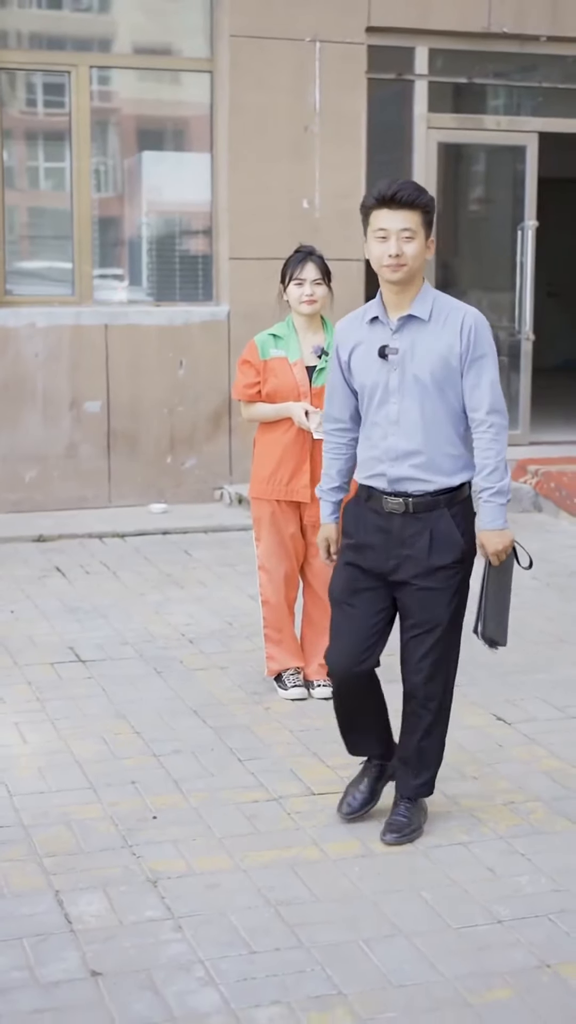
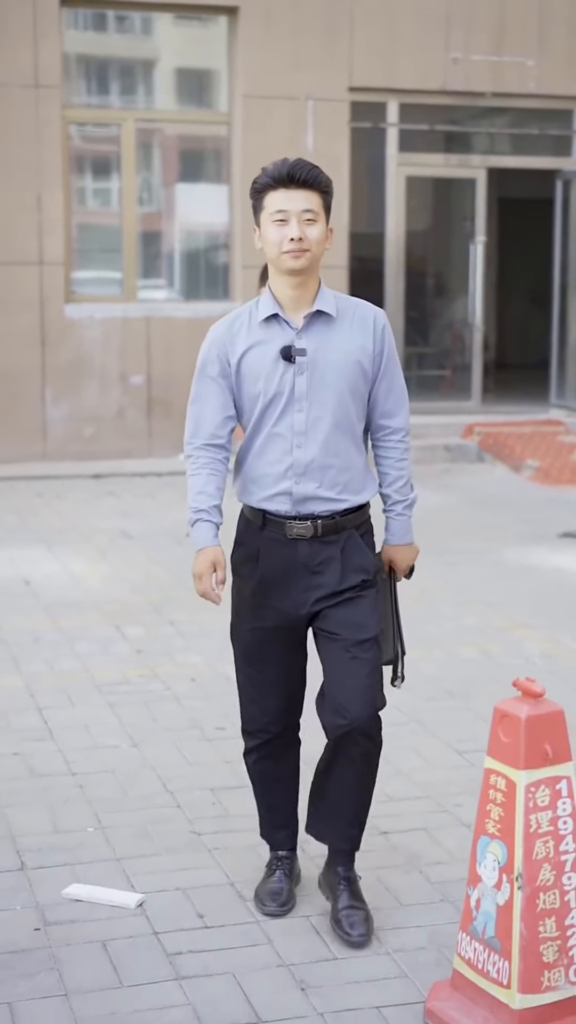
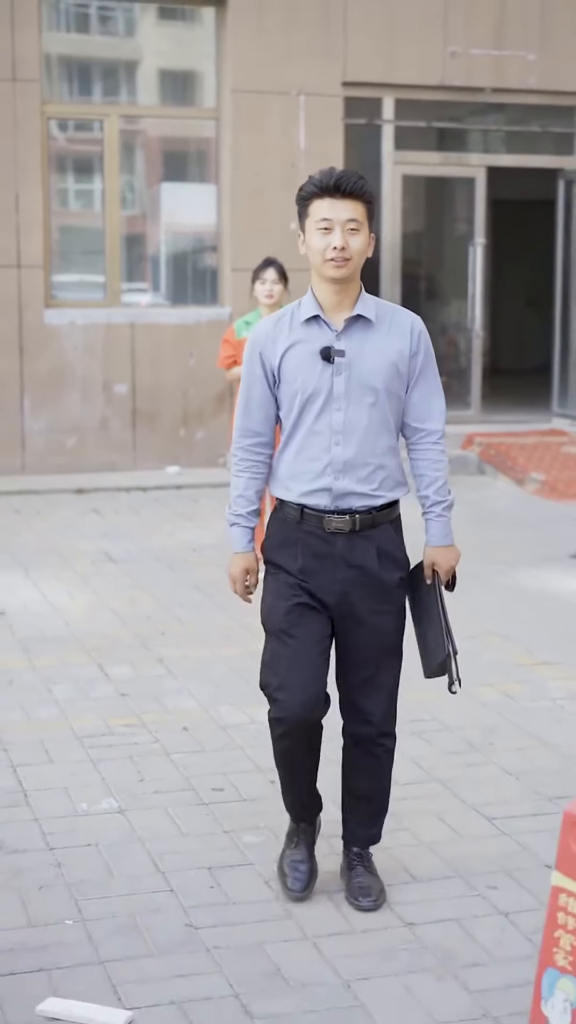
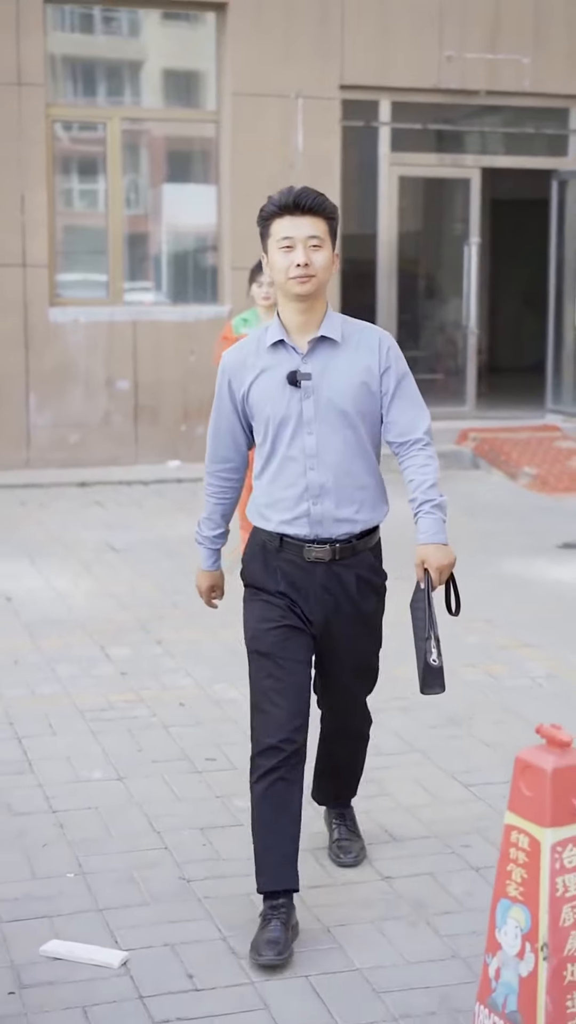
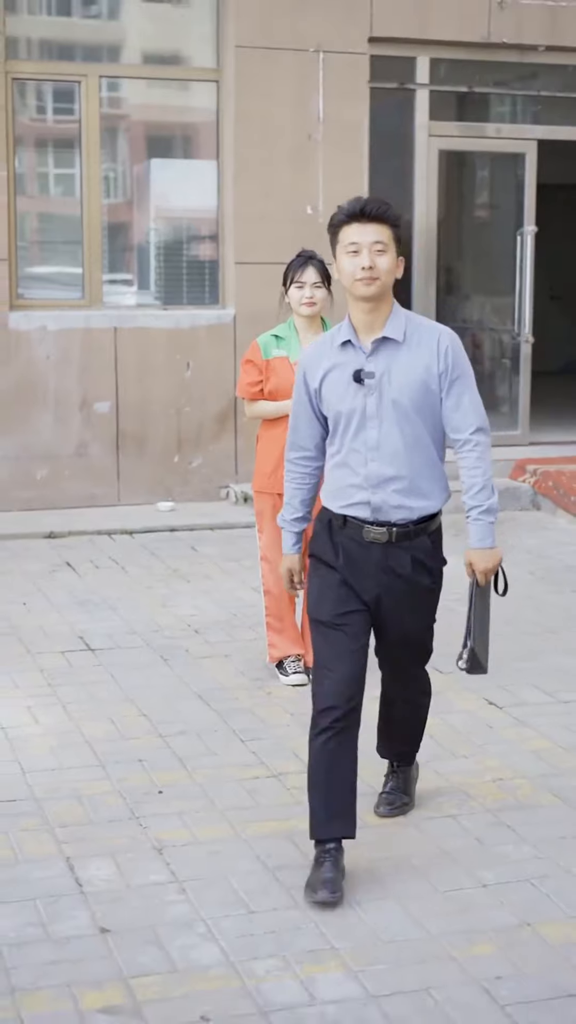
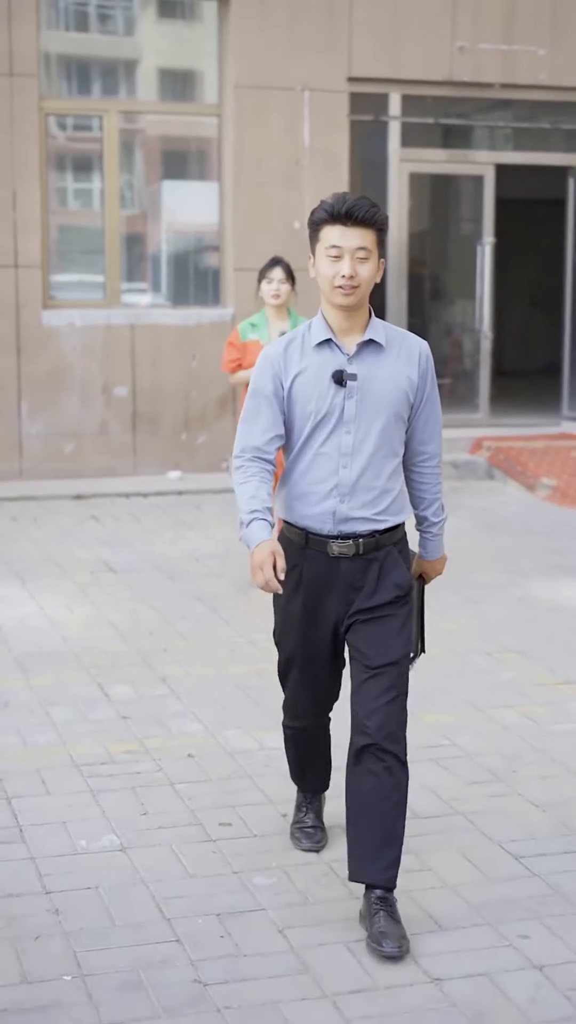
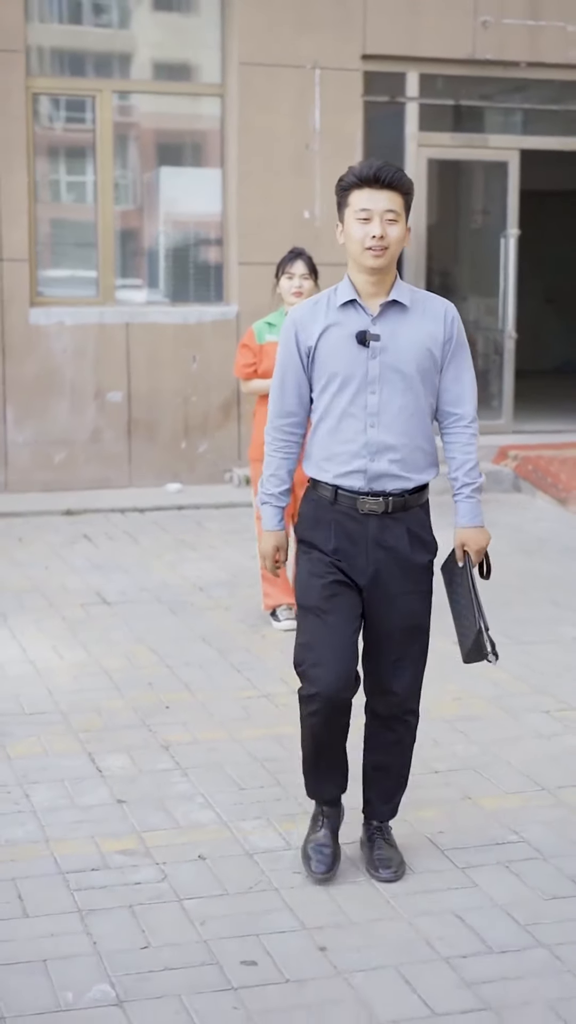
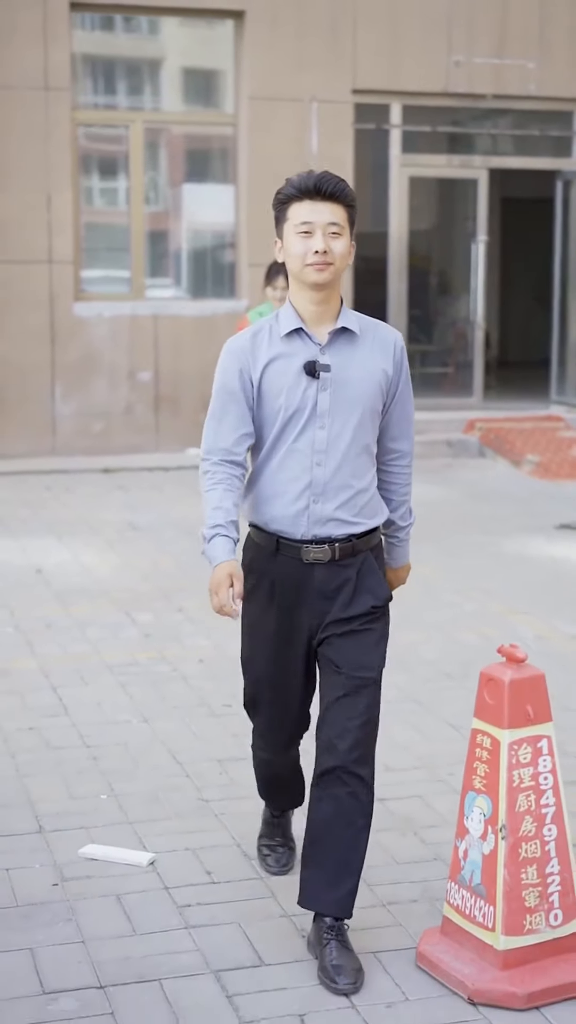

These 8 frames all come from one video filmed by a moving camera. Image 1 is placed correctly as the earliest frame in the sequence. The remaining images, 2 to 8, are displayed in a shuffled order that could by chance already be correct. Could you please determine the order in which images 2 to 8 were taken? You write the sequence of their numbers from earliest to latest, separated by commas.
5, 7, 6, 3, 4, 2, 8
